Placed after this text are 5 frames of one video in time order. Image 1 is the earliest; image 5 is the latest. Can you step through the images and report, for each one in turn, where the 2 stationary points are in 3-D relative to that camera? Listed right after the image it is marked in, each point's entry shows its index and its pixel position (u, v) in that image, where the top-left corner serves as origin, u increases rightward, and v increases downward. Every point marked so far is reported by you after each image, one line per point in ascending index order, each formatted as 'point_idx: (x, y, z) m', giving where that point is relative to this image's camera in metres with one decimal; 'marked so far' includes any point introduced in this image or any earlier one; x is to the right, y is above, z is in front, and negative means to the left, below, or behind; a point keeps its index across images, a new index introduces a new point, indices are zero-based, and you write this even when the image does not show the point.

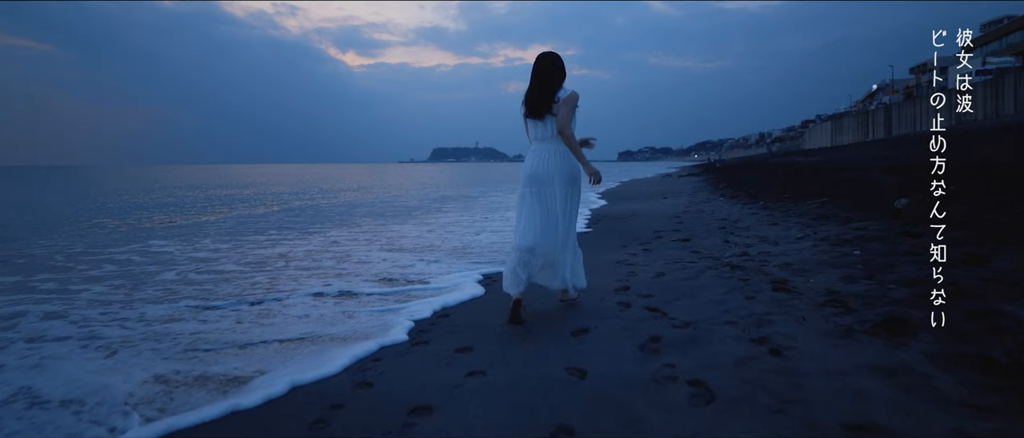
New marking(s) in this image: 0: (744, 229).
0: (+2.9, -0.1, +7.4) m
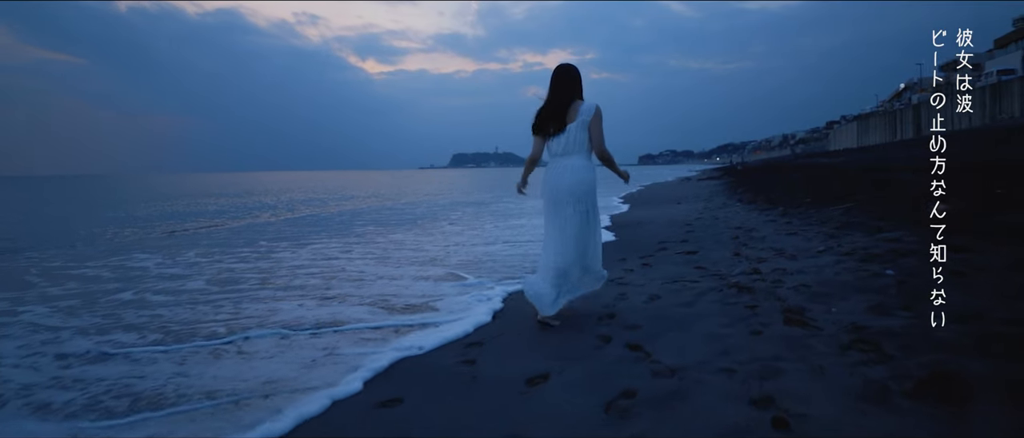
0: (+2.8, -0.2, +6.7) m
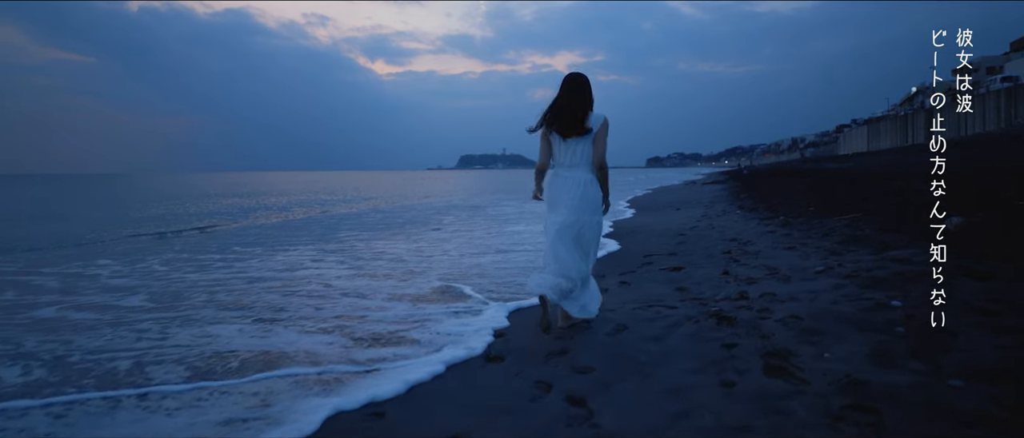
0: (+2.4, -0.4, +6.1) m
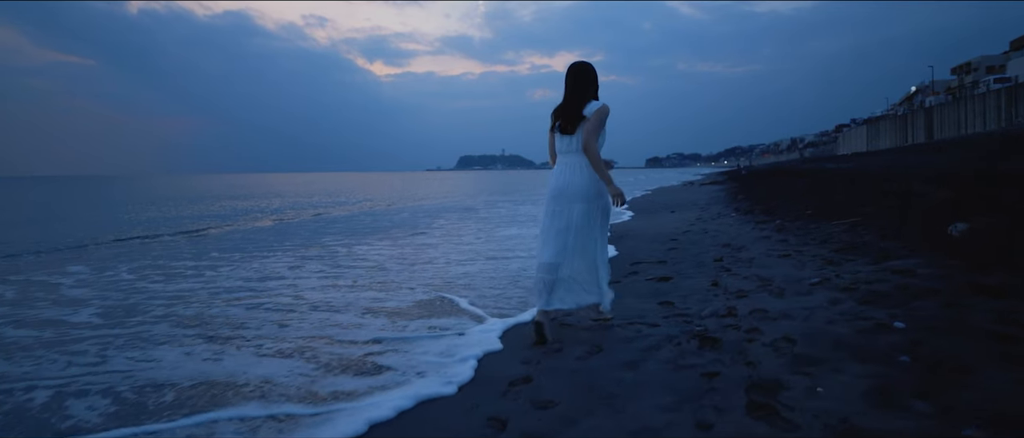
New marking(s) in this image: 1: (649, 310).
0: (+2.2, -0.4, +5.7) m
1: (+1.0, -0.6, +4.2) m
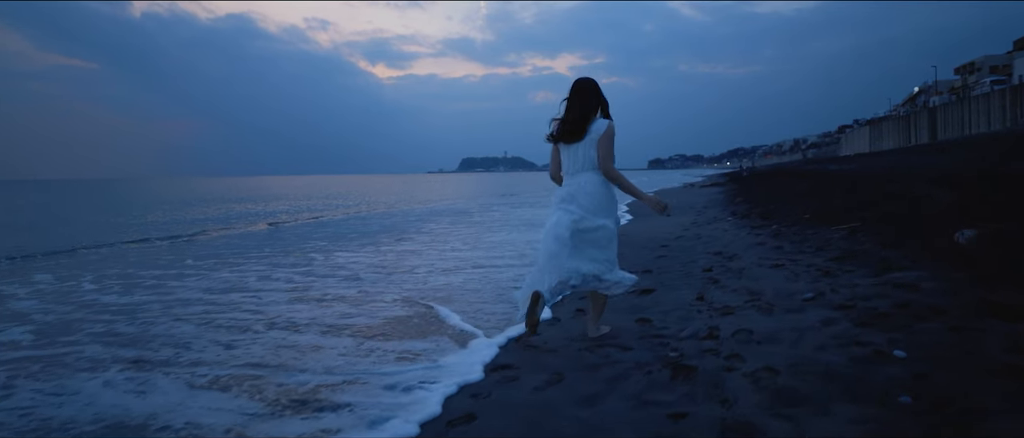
0: (+2.0, -0.5, +5.3) m
1: (+0.7, -0.7, +3.8) m
